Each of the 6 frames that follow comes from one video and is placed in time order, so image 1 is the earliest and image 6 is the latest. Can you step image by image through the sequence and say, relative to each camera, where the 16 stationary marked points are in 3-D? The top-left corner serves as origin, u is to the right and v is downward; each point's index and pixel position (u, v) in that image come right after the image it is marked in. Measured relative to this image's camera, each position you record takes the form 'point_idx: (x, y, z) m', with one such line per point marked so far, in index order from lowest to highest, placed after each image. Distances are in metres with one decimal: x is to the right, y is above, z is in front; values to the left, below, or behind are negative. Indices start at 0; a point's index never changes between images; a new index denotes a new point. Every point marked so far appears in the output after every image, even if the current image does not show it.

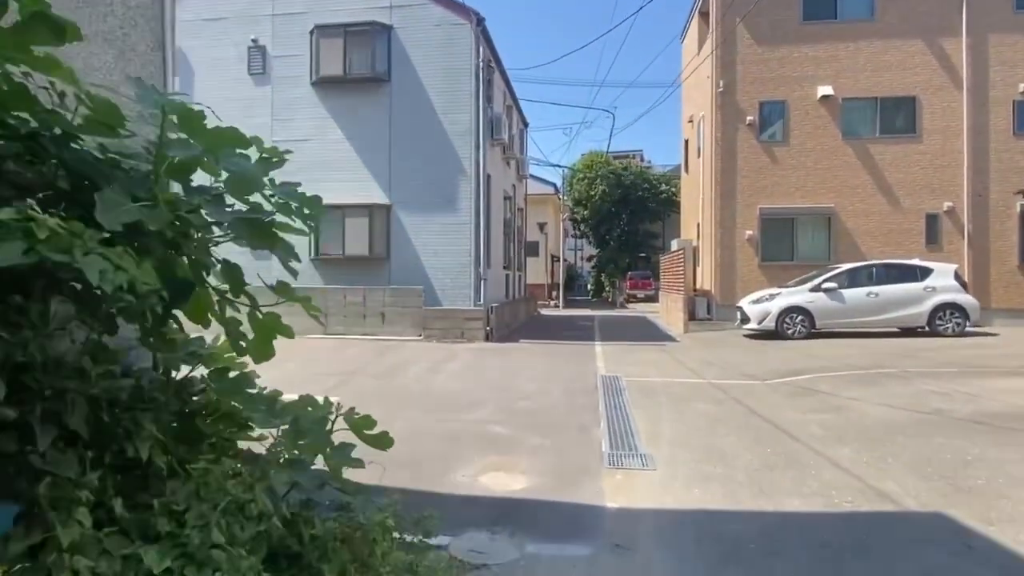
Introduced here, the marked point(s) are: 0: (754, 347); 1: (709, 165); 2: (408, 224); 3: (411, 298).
0: (+5.7, -1.4, +13.8) m
1: (+6.6, +4.1, +19.5) m
2: (-2.9, +1.8, +16.2) m
3: (-2.6, -0.3, +15.2) m
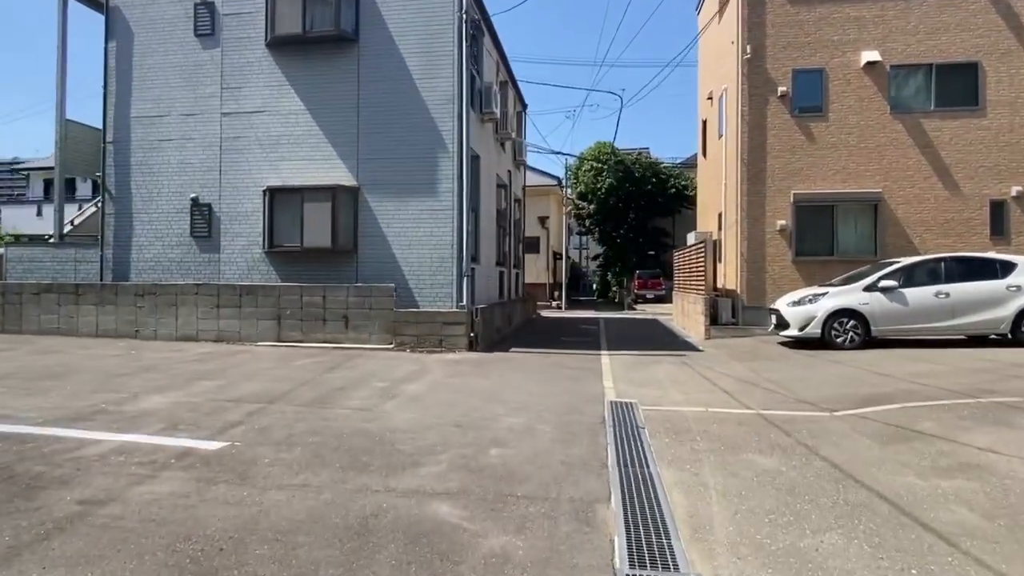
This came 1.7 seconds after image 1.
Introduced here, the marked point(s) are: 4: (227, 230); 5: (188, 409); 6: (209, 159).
0: (+5.5, -1.4, +11.1) m
1: (+6.4, +4.1, +16.8) m
2: (-3.1, +1.8, +13.6) m
3: (-2.9, -0.3, +12.7) m
4: (-7.0, +1.4, +14.4) m
5: (-3.9, -1.5, +7.1) m
6: (-7.6, +3.2, +14.5) m
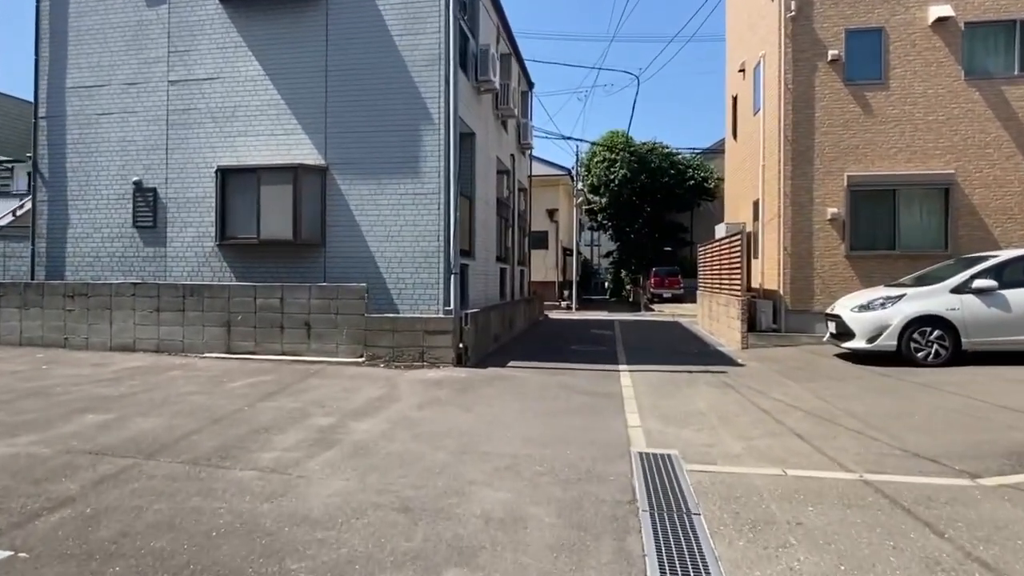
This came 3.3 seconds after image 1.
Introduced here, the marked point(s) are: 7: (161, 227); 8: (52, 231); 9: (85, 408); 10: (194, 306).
0: (+5.4, -1.4, +8.7) m
1: (+6.4, +4.1, +14.3) m
2: (-3.1, +1.8, +11.3) m
3: (-2.9, -0.3, +10.4) m
4: (-7.0, +1.4, +12.1) m
5: (-4.1, -1.5, +4.8) m
6: (-7.6, +3.2, +12.3) m
7: (-7.3, +1.3, +12.2) m
8: (-10.1, +1.3, +12.8) m
9: (-5.1, -1.4, +7.0) m
10: (-6.0, -0.3, +11.1) m
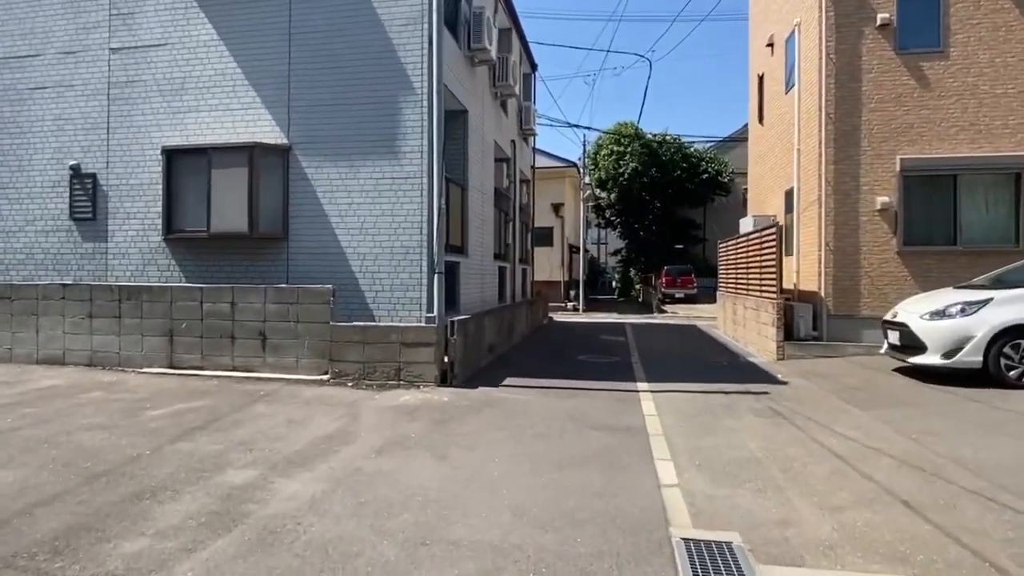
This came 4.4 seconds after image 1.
0: (+5.3, -1.4, +6.8) m
1: (+6.4, +4.1, +12.5) m
2: (-3.2, +1.8, +9.6) m
3: (-3.0, -0.3, +8.6) m
4: (-7.1, +1.4, +10.4) m
5: (-4.2, -1.6, +3.0) m
6: (-7.6, +3.2, +10.6) m
7: (-7.4, +1.2, +10.5) m
8: (-10.2, +1.2, +11.1) m
9: (-5.2, -1.5, +5.3) m
10: (-6.1, -0.4, +9.3) m
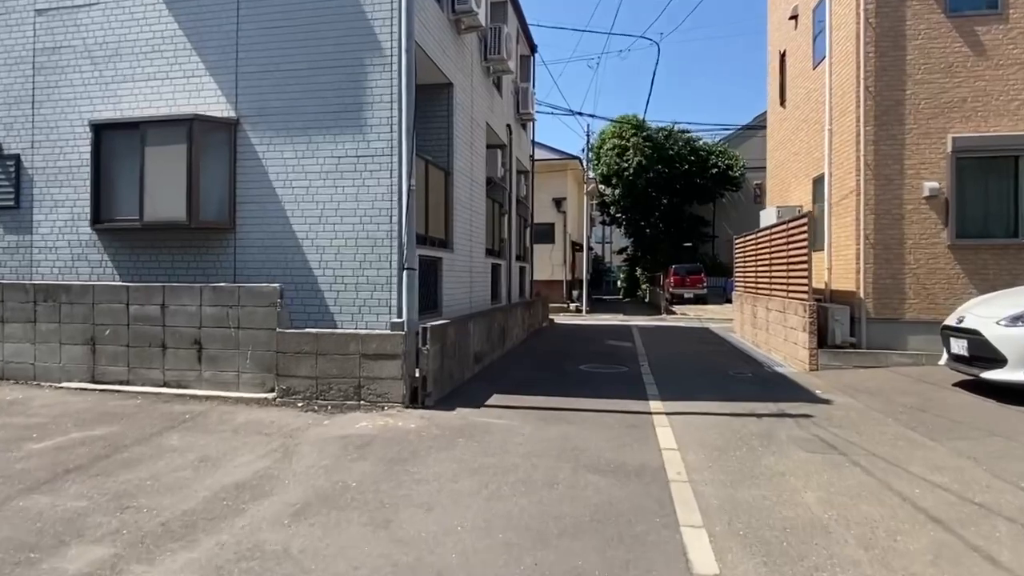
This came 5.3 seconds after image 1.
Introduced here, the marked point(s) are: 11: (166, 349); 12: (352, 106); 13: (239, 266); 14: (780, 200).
0: (+5.1, -1.4, +5.3) m
1: (+6.3, +4.1, +10.9) m
2: (-3.4, +1.8, +8.1) m
3: (-3.2, -0.3, +7.1) m
4: (-7.2, +1.4, +9.0) m
5: (-4.4, -1.5, +1.6) m
6: (-7.8, +3.2, +9.1) m
7: (-7.5, +1.3, +9.0) m
8: (-10.3, +1.2, +9.7) m
9: (-5.4, -1.5, +3.8) m
10: (-6.3, -0.4, +7.9) m
11: (-4.4, -0.8, +7.4) m
12: (-2.2, +2.5, +7.9) m
13: (-3.8, +0.3, +8.1) m
14: (+6.8, +2.2, +14.8) m
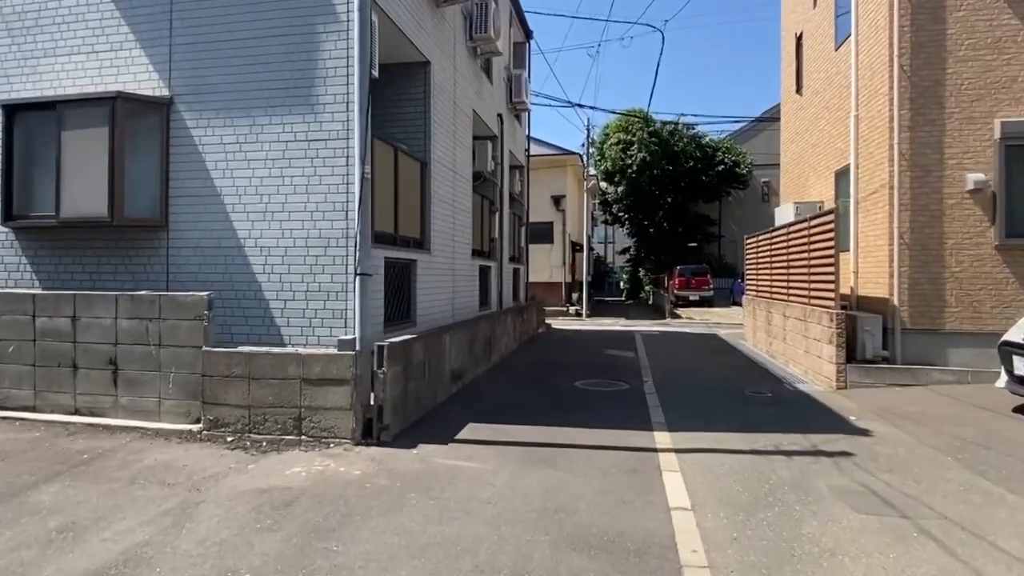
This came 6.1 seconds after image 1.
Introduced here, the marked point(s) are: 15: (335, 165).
0: (+4.9, -1.5, +4.0) m
1: (+6.0, +4.0, +9.7) m
2: (-3.6, +1.7, +6.9) m
3: (-3.4, -0.4, +5.9) m
4: (-7.5, +1.3, +7.8) m
5: (-4.7, -1.6, +0.4) m
6: (-8.0, +3.1, +8.0) m
7: (-7.8, +1.2, +7.9) m
8: (-10.5, +1.1, +8.5) m
9: (-5.7, -1.6, +2.6) m
10: (-6.5, -0.5, +6.7) m
11: (-4.7, -0.9, +6.2) m
12: (-2.4, +2.4, +6.7) m
13: (-4.1, +0.2, +6.9) m
14: (+6.6, +2.1, +13.6) m
15: (-2.0, +1.4, +6.5) m
